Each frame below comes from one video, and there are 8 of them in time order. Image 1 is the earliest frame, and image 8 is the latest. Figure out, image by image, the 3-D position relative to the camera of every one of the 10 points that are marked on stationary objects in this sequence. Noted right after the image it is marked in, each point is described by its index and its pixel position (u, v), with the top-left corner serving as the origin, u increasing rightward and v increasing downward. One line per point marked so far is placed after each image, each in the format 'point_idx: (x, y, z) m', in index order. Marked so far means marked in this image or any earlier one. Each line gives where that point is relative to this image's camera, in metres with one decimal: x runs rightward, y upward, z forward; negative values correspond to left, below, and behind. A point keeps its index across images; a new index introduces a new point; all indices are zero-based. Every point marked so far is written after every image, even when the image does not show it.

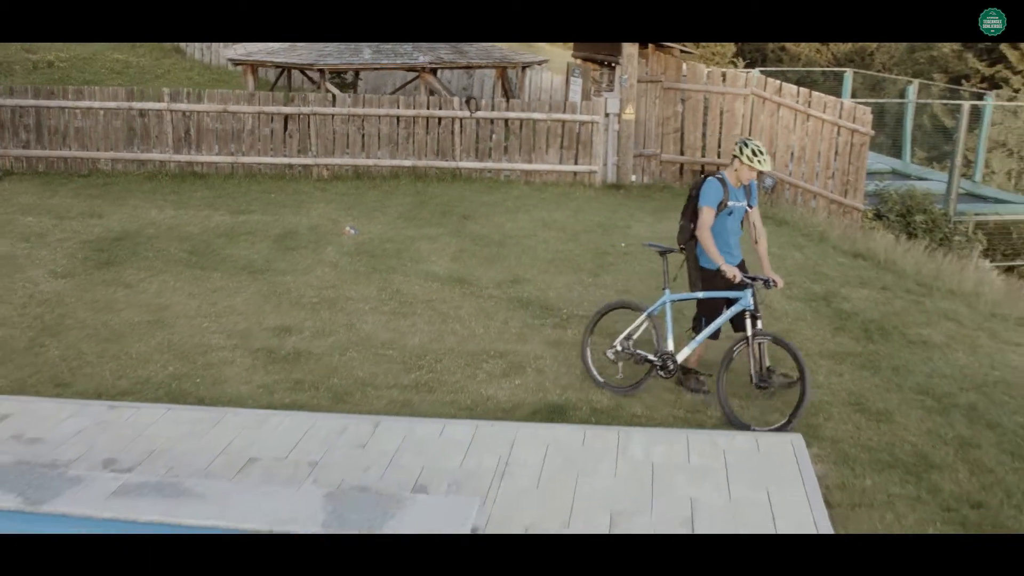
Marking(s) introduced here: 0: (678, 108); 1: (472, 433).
0: (+1.7, +1.8, +12.5) m
1: (-0.1, -0.6, +4.8) m
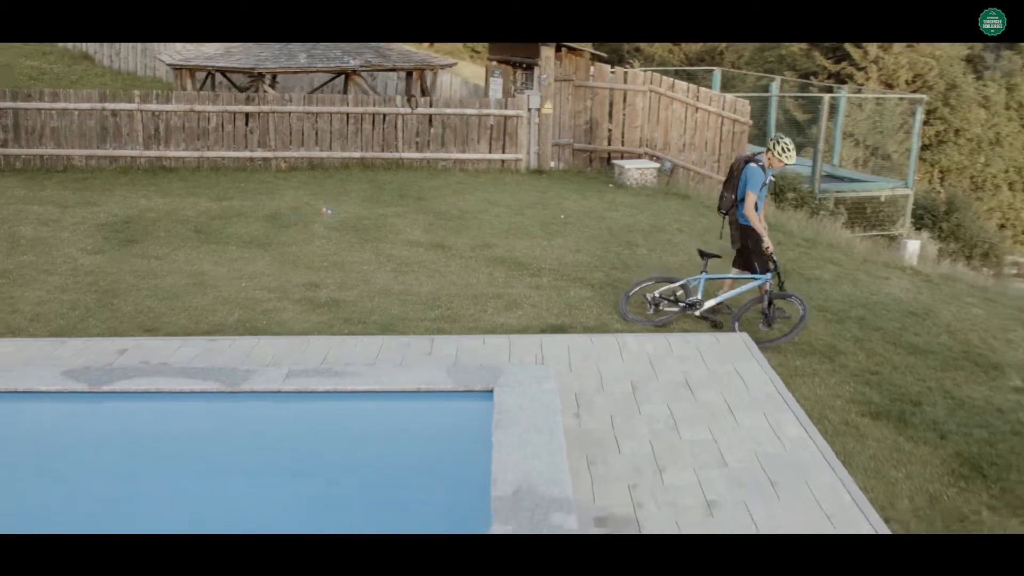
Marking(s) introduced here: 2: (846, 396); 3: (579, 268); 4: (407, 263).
0: (+0.9, +2.1, +14.3) m
1: (0.0, -0.3, +6.4) m
2: (+1.6, -0.5, +5.9) m
3: (+0.5, +0.2, +8.9) m
4: (-0.7, +0.2, +8.8) m
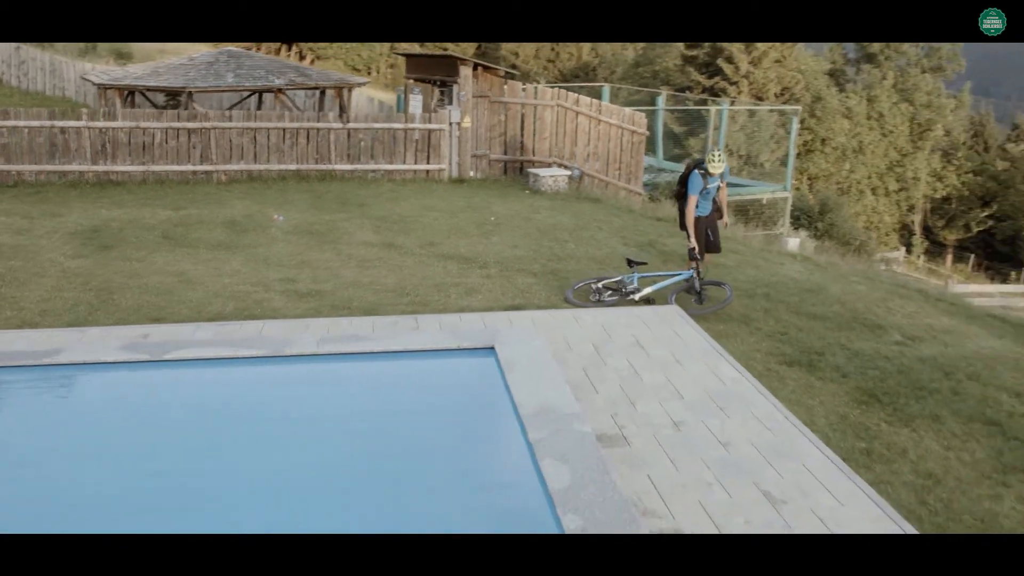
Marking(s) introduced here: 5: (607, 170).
0: (-0.1, +2.1, +15.5) m
1: (-0.1, -0.2, +7.6) m
2: (+1.5, -0.4, +7.2) m
3: (+0.1, +0.2, +10.1) m
4: (-1.1, +0.2, +9.9) m
5: (+1.2, +1.4, +15.4) m
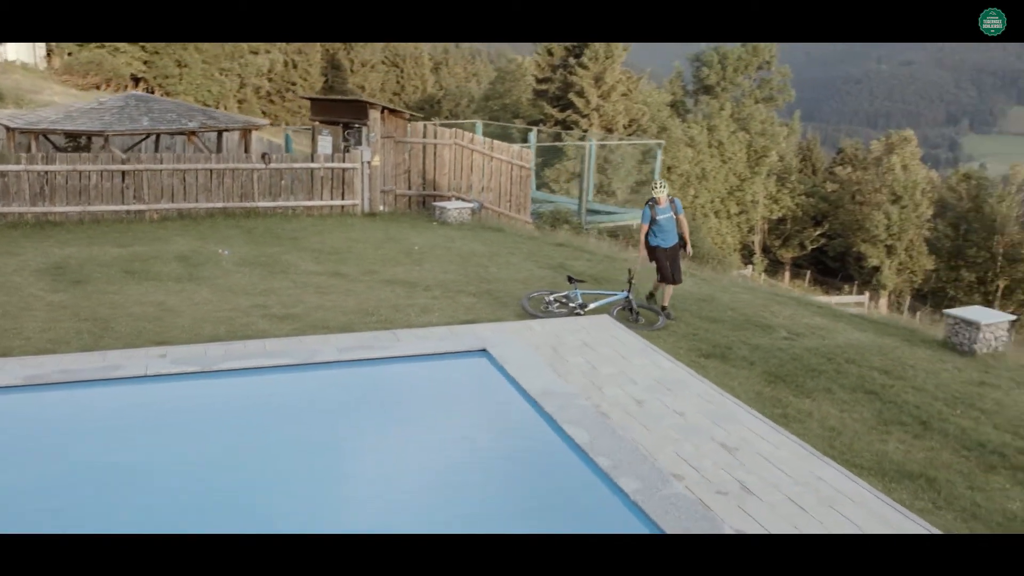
0: (-1.5, +1.8, +16.9) m
1: (-0.4, -0.3, +9.1) m
2: (+1.2, -0.4, +8.9) m
3: (-0.5, +0.1, +11.6) m
4: (-1.7, 0.0, +11.2) m
5: (-0.2, +1.2, +17.0) m
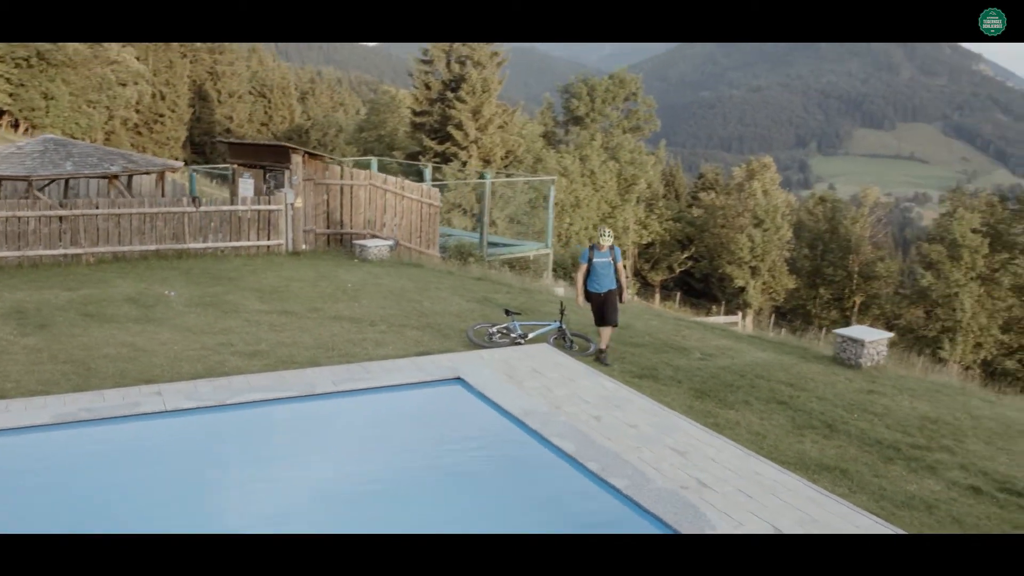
0: (-2.7, +1.3, +18.0) m
1: (-0.8, -0.6, +10.2) m
2: (+0.9, -0.7, +10.2) m
3: (-1.2, -0.3, +12.7) m
4: (-2.3, -0.4, +12.2) m
5: (-1.4, +0.7, +18.2) m
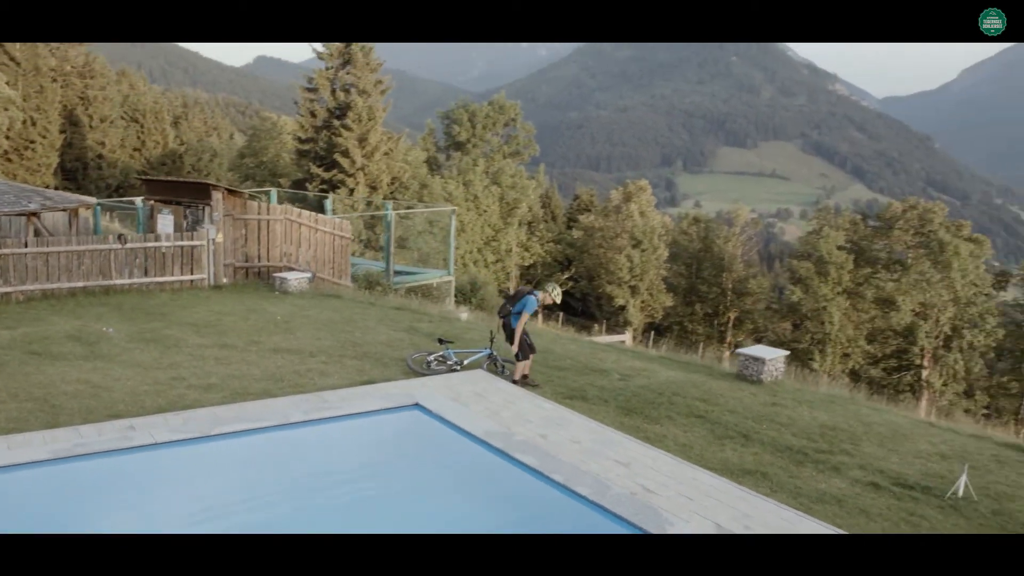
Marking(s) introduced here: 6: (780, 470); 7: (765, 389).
0: (-4.1, +0.8, +18.7) m
1: (-1.3, -0.9, +11.1) m
2: (+0.3, -1.0, +11.3) m
3: (-2.0, -0.6, +13.5) m
4: (-3.0, -0.7, +13.0) m
5: (-2.8, +0.3, +19.0) m
6: (+1.9, -1.3, +8.9) m
7: (+2.4, -1.0, +12.0) m
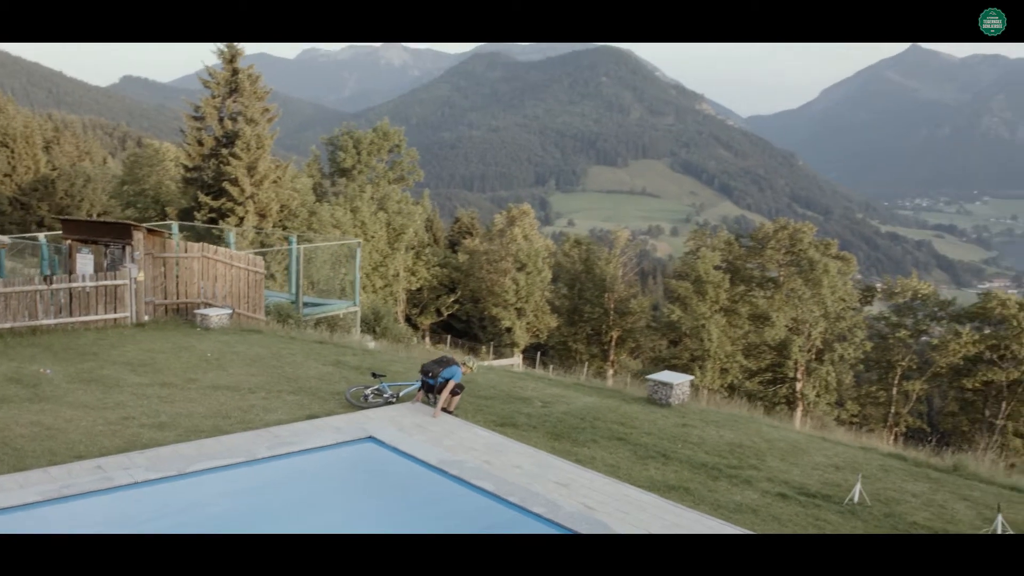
0: (-5.4, +0.3, +19.2) m
1: (-1.9, -1.3, +11.9) m
2: (-0.3, -1.3, +12.3) m
3: (-2.8, -1.1, +14.3) m
4: (-3.8, -1.2, +13.6) m
5: (-4.2, -0.3, +19.6) m
6: (+1.5, -1.6, +10.1) m
7: (+1.7, -1.3, +13.3) m
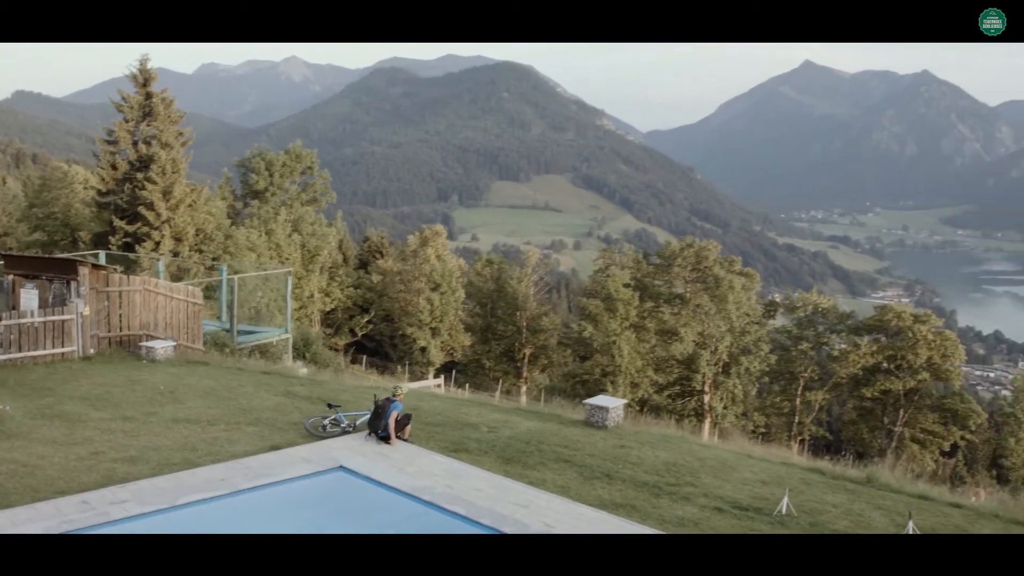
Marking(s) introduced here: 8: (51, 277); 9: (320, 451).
0: (-6.5, -0.3, +19.7) m
1: (-2.4, -1.7, +12.8) m
2: (-0.8, -1.7, +13.2) m
3: (-3.5, -1.5, +15.1) m
4: (-4.4, -1.6, +14.3) m
5: (-5.3, -0.8, +20.3) m
6: (+1.2, -1.9, +11.2) m
7: (+1.1, -1.7, +14.4) m
8: (-7.1, +0.1, +19.2) m
9: (-2.0, -1.7, +12.6) m
